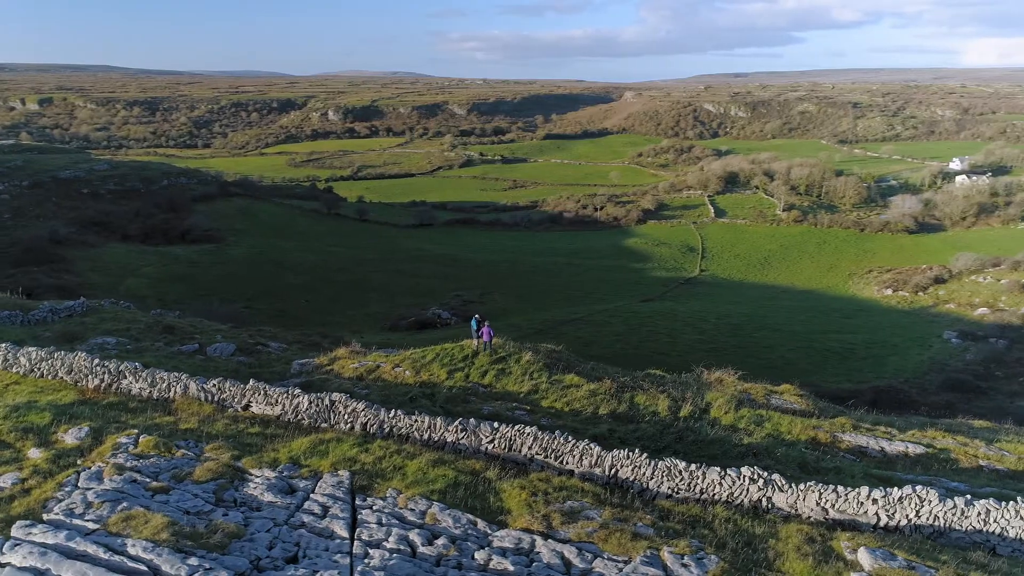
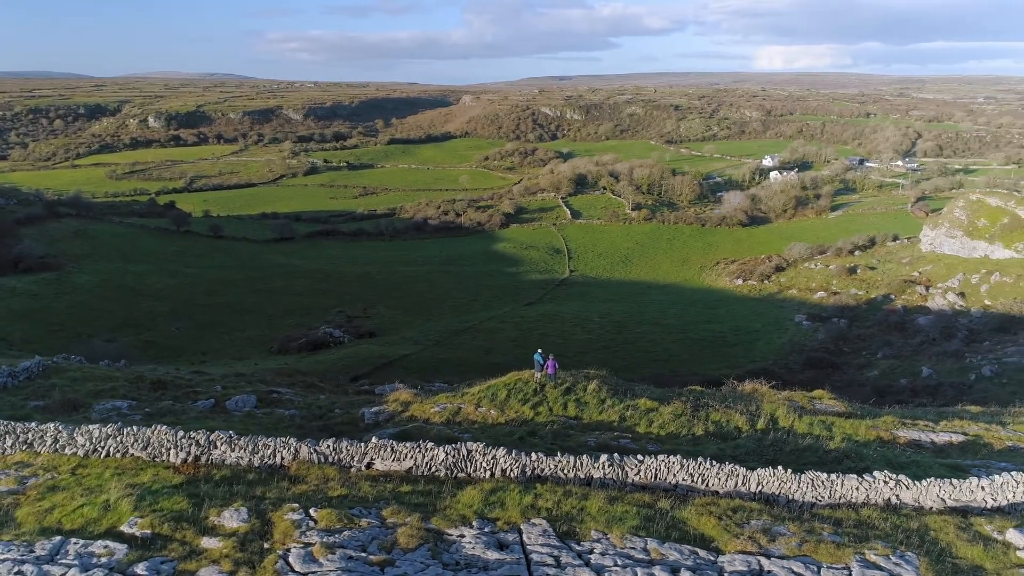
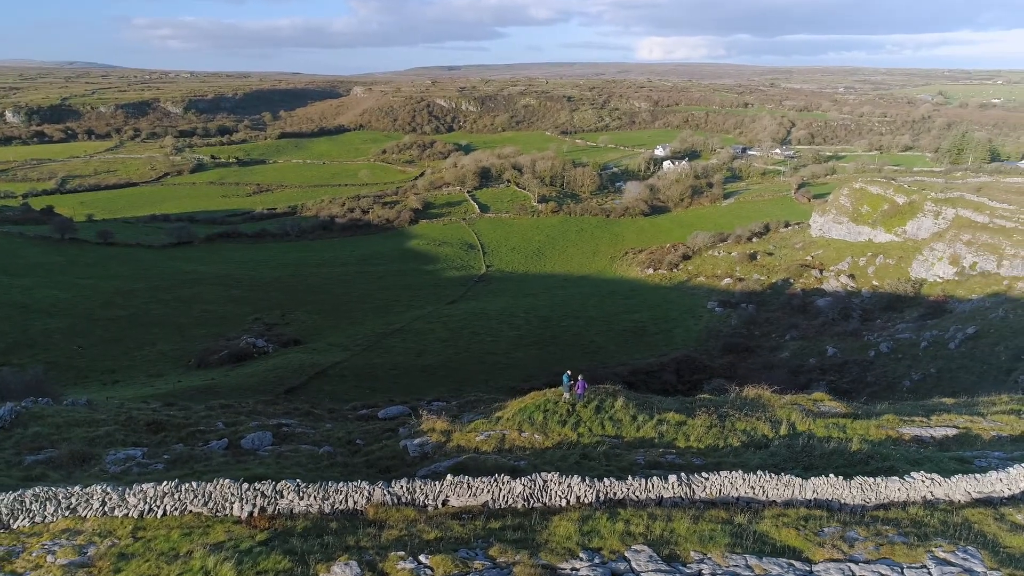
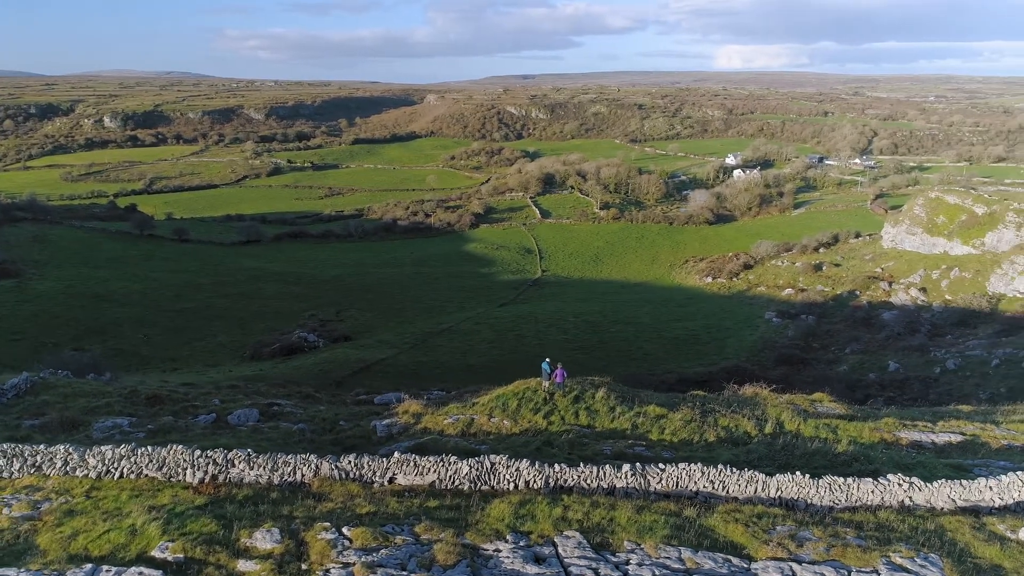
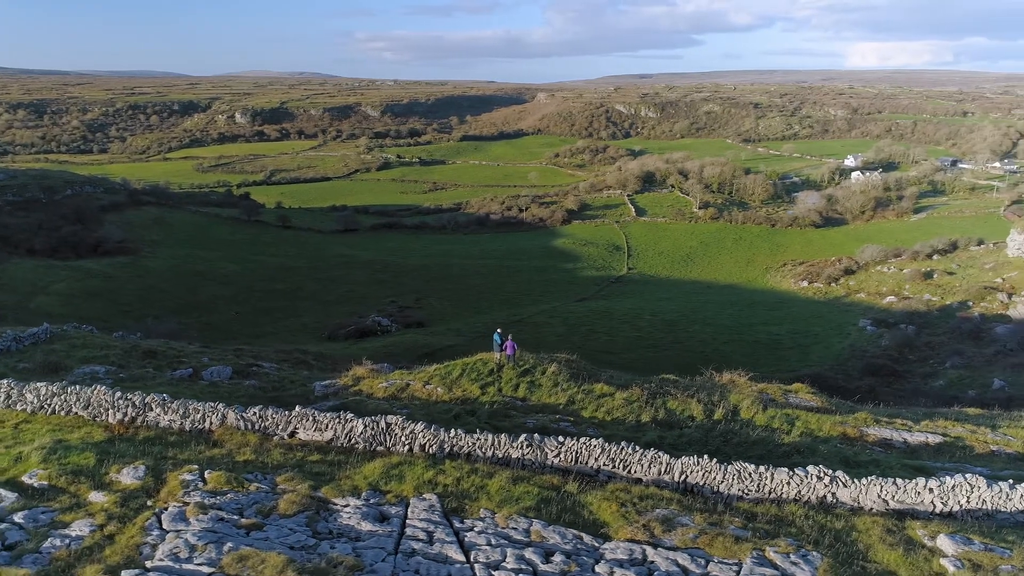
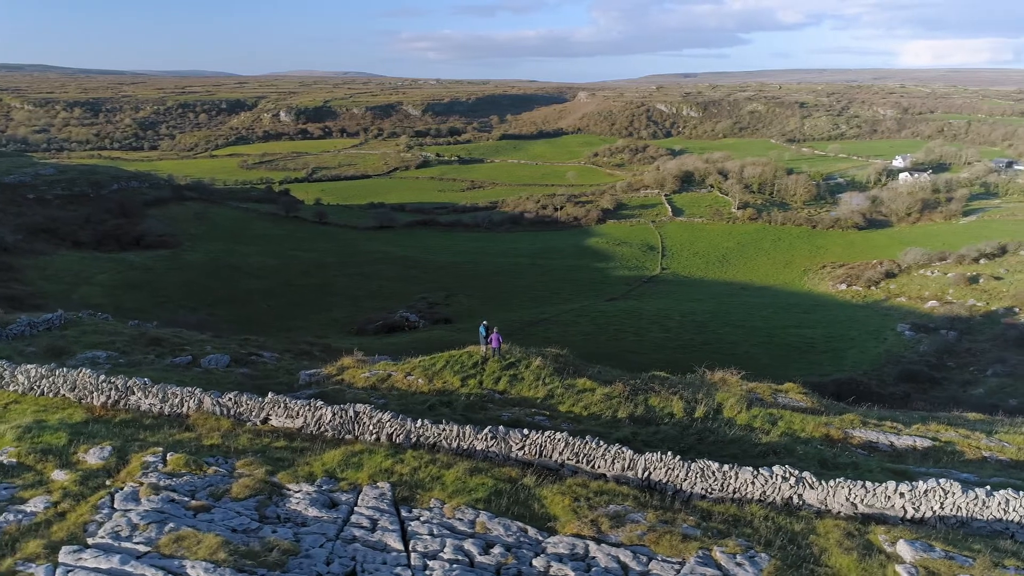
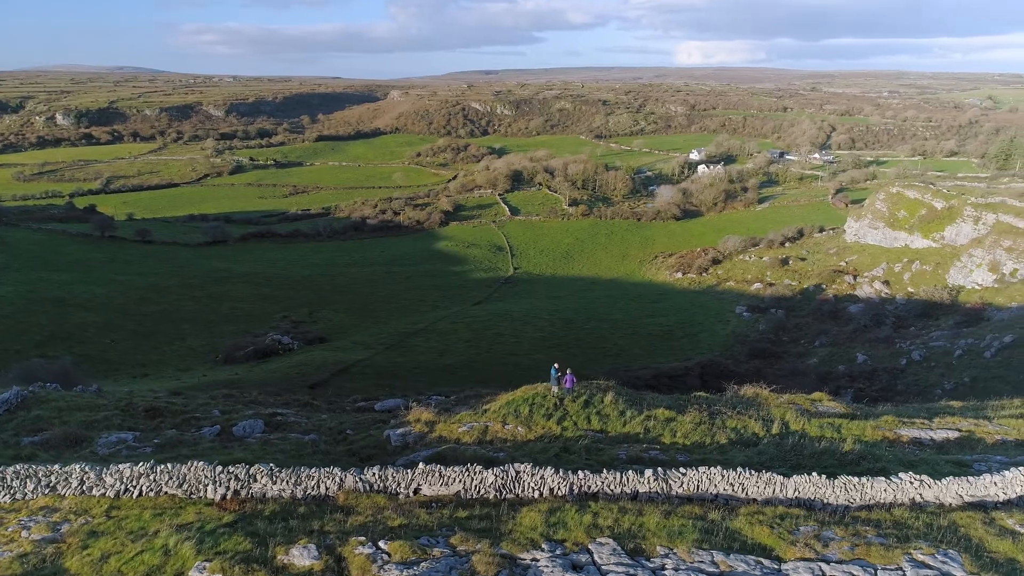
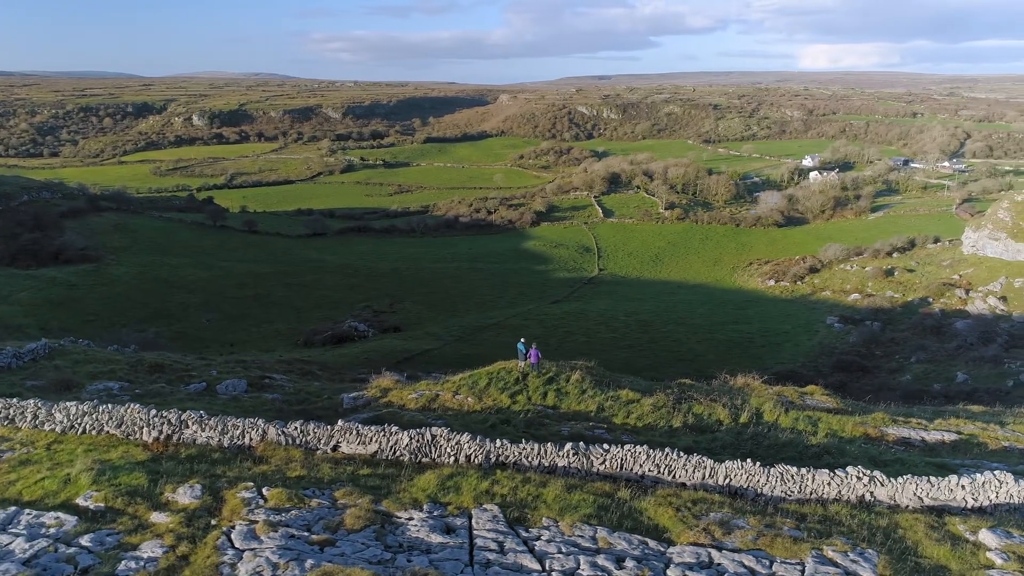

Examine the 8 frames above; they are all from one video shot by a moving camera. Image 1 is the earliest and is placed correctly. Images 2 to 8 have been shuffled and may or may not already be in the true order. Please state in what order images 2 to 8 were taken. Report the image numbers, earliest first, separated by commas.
6, 5, 8, 2, 4, 7, 3
